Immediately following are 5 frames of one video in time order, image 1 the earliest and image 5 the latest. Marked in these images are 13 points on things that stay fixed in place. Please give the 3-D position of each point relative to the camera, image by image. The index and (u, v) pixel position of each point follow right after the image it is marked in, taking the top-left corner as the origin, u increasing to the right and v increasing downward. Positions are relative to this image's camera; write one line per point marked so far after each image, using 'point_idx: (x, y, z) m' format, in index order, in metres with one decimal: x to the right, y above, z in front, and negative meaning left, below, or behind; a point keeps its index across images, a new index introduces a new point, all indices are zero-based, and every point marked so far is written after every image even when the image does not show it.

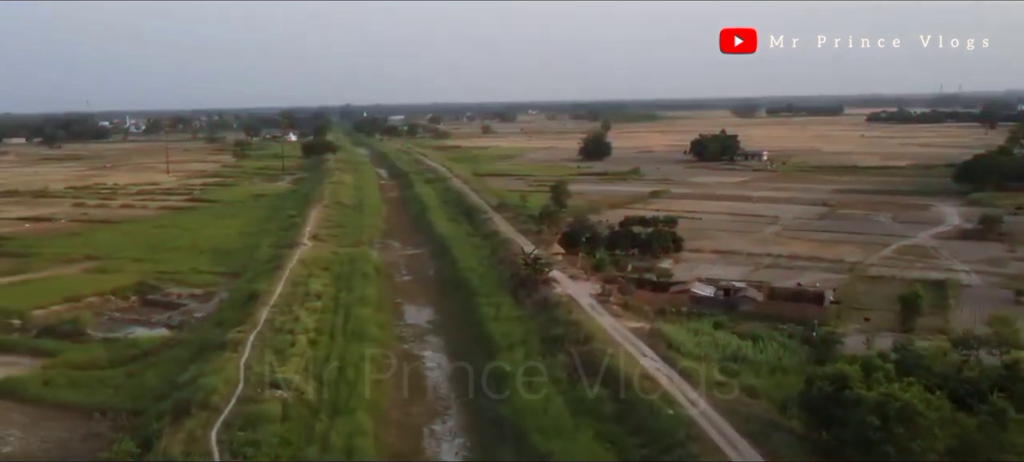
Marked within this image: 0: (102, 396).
0: (-7.2, -2.9, +14.8) m
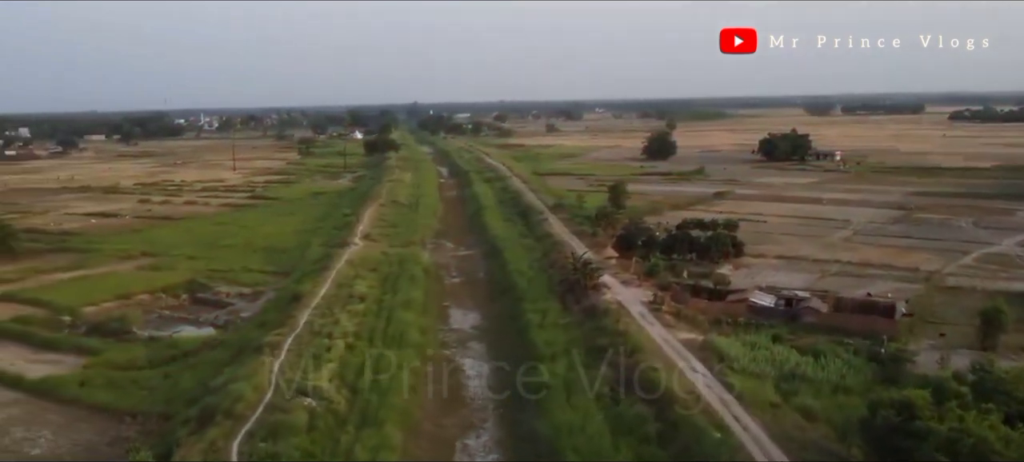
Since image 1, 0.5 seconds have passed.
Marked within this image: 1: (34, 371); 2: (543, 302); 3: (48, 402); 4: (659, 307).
0: (-6.5, -2.9, +14.6) m
1: (-9.3, -2.7, +16.4) m
2: (+0.7, -1.7, +19.6) m
3: (-8.2, -3.0, +14.8) m
4: (+3.2, -1.7, +18.5) m
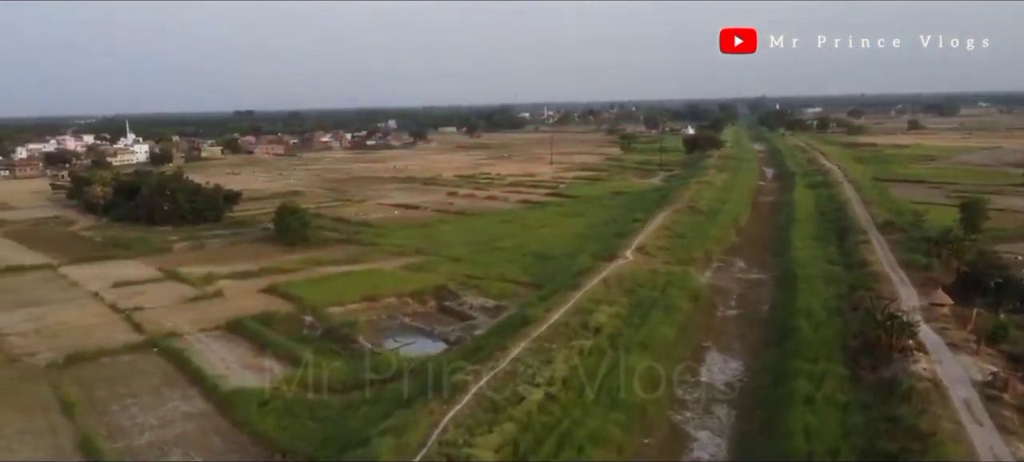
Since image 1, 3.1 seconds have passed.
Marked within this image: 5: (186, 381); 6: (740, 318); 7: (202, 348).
0: (-3.3, -3.1, +12.9) m
1: (-5.1, -2.7, +15.6) m
2: (+5.4, -2.3, +14.6) m
3: (-4.7, -3.1, +13.7) m
4: (+7.3, -2.4, +12.6) m
5: (-6.0, -2.8, +15.6) m
6: (+5.3, -2.0, +19.6) m
7: (-6.5, -2.4, +17.6) m
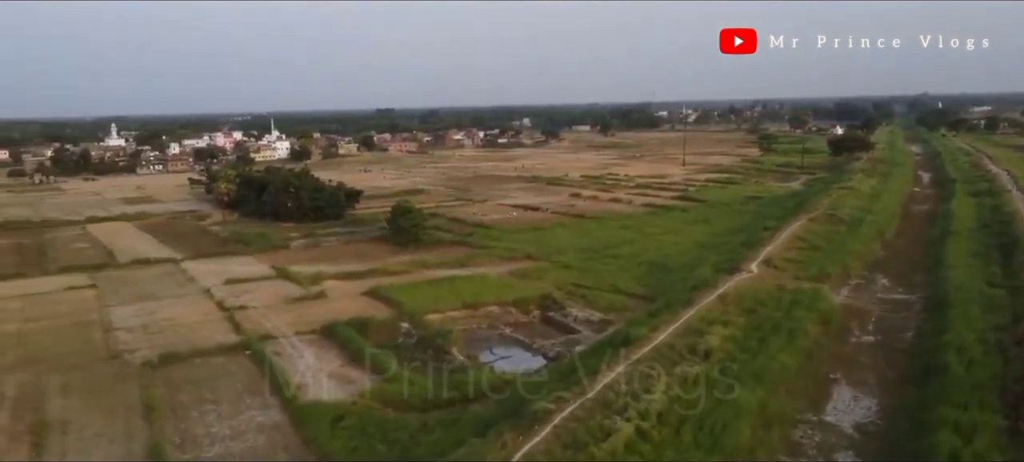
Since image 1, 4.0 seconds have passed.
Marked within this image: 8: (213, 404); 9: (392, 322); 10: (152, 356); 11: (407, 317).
0: (-2.1, -3.2, +12.0) m
1: (-3.4, -2.8, +14.9) m
2: (+6.8, -2.6, +12.3) m
3: (-3.3, -3.2, +13.0) m
4: (+8.3, -2.8, +10.0) m
5: (-4.4, -2.8, +15.1) m
6: (+7.5, -2.4, +17.2) m
7: (-4.5, -2.5, +17.2) m
8: (-5.1, -3.0, +14.5) m
9: (-2.8, -2.1, +19.4) m
10: (-7.3, -2.5, +17.1) m
11: (-2.5, -2.0, +19.9) m
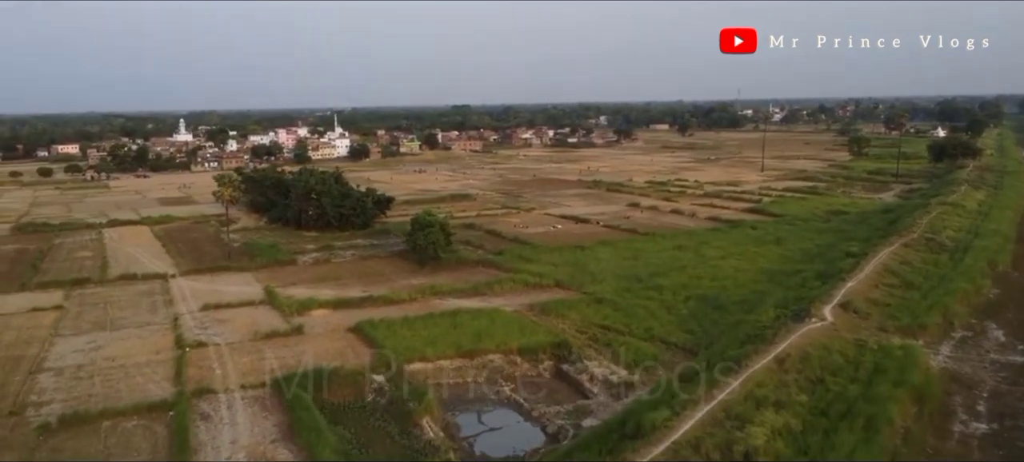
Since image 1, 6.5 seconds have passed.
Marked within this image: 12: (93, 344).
0: (-2.8, -3.8, +8.3) m
1: (-3.9, -3.4, +11.4) m
2: (+6.0, -3.4, +7.8) m
3: (-4.0, -3.8, +9.5) m
4: (+7.3, -3.6, +5.4) m
5: (-4.8, -3.4, +11.7) m
6: (+7.2, -3.2, +12.6) m
7: (-4.7, -3.0, +13.7) m
8: (-5.6, -3.5, +11.1) m
9: (-2.8, -2.7, +15.8) m
10: (-7.5, -3.0, +14.0) m
11: (-2.4, -2.6, +16.3) m
12: (-9.0, -2.4, +18.2) m
